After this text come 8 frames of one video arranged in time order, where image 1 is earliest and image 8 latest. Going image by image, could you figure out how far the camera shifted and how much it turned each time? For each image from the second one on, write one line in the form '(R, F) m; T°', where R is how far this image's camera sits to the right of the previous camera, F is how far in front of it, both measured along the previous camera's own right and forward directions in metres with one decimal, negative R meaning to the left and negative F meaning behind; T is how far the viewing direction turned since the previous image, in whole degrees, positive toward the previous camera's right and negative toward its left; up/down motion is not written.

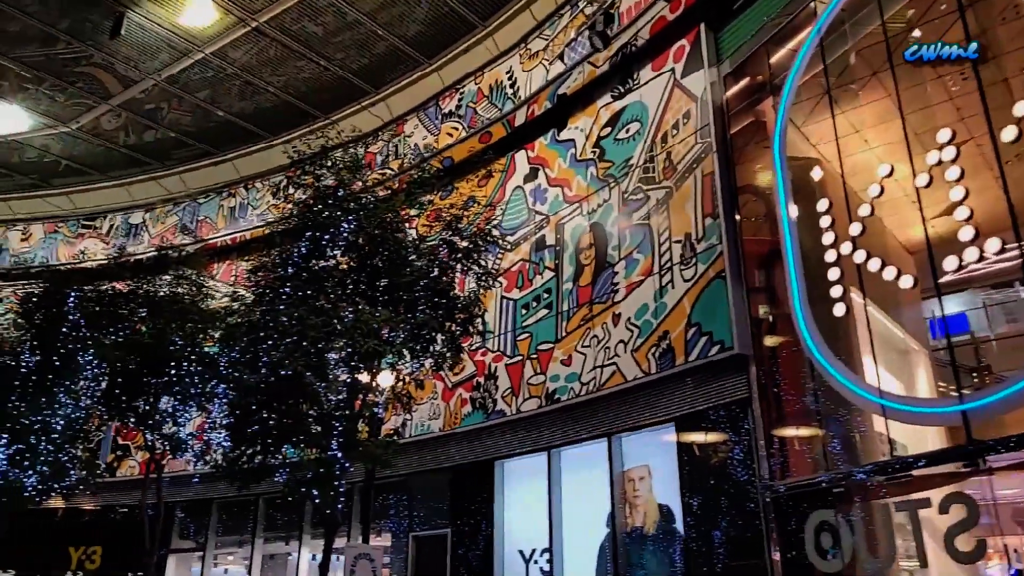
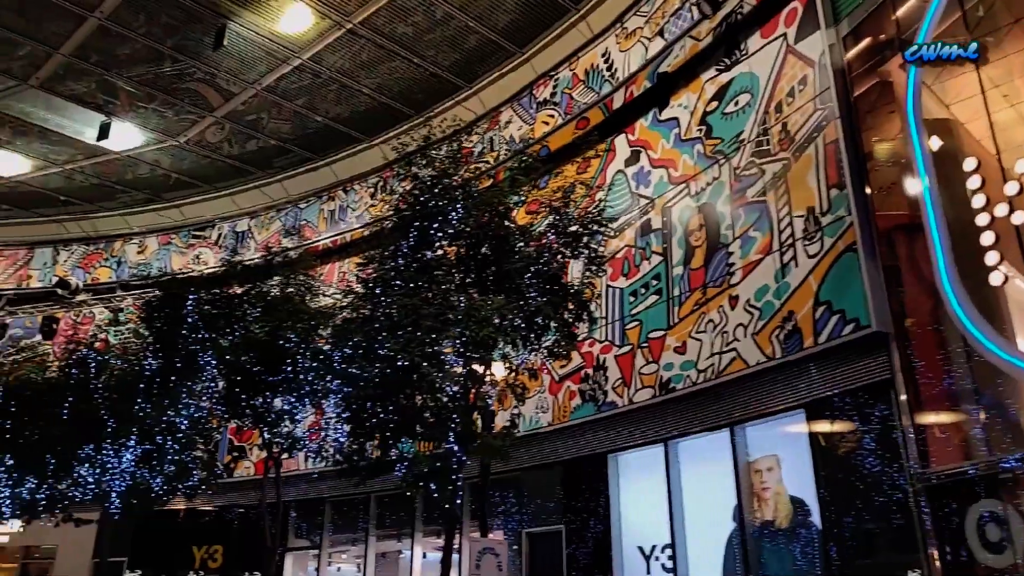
(-0.3, +0.3) m; -6°
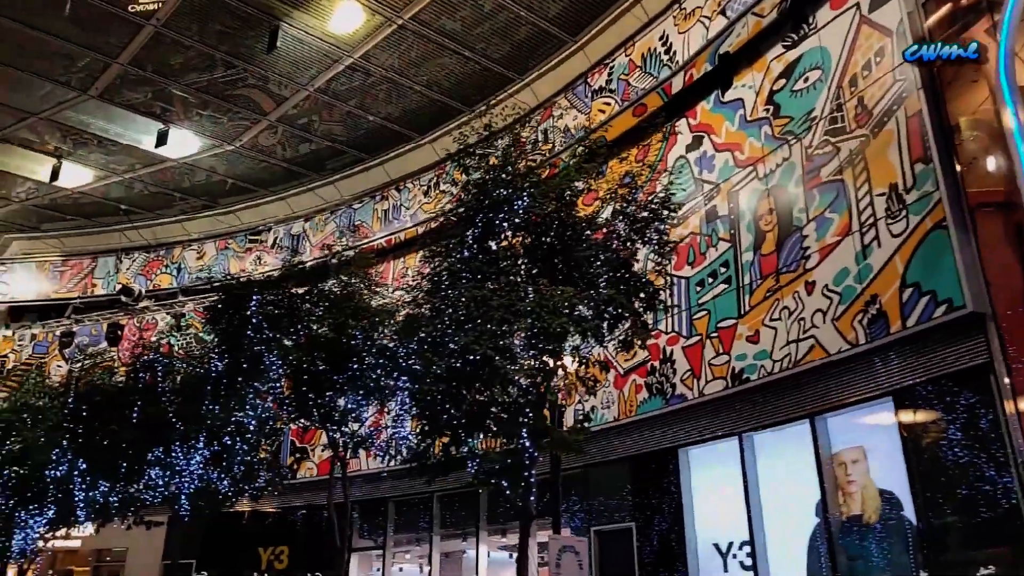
(-0.3, +0.2) m; -3°
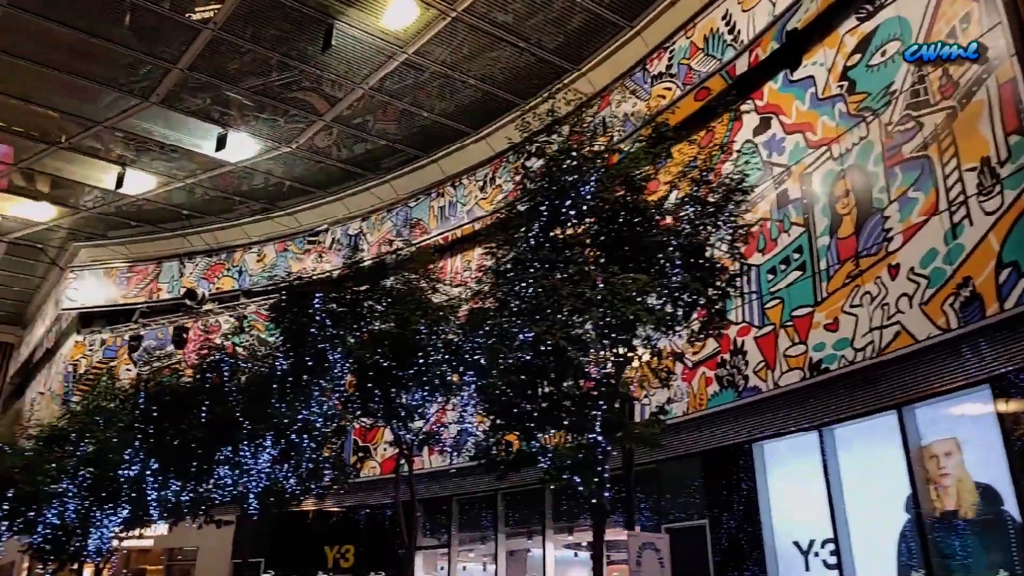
(-0.2, +0.2) m; -4°
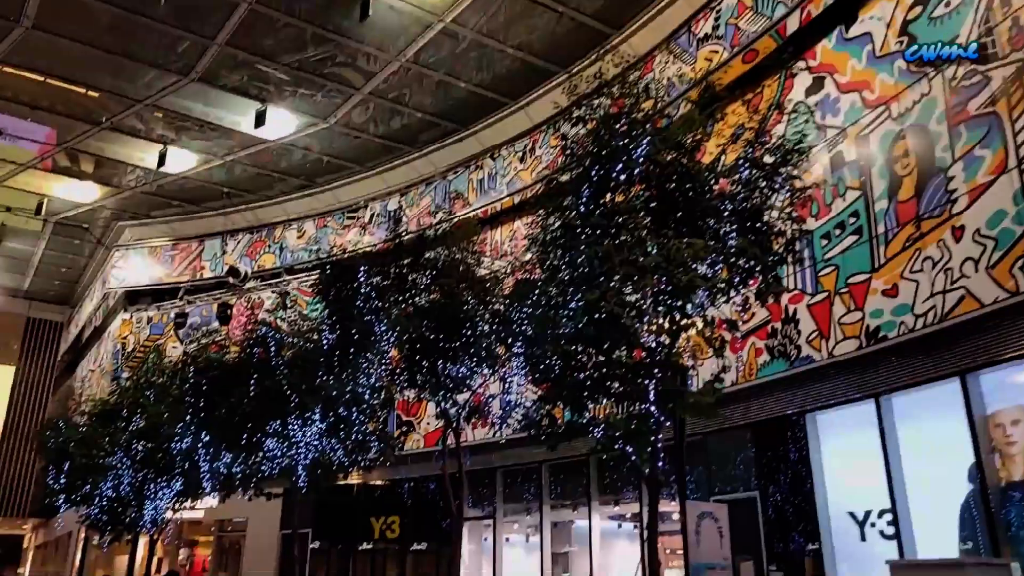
(-0.2, +0.1) m; -2°
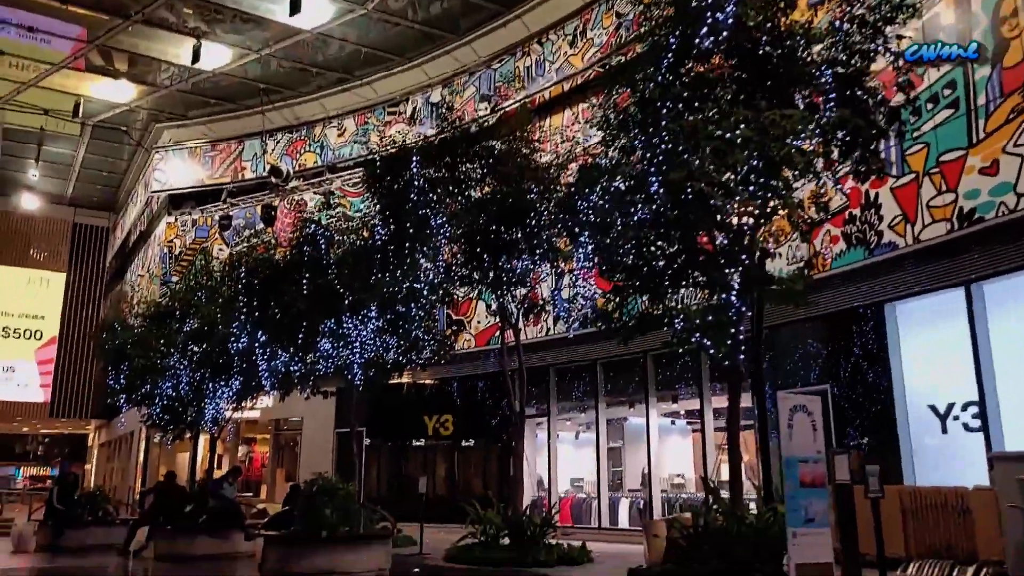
(-0.4, +0.5) m; -3°
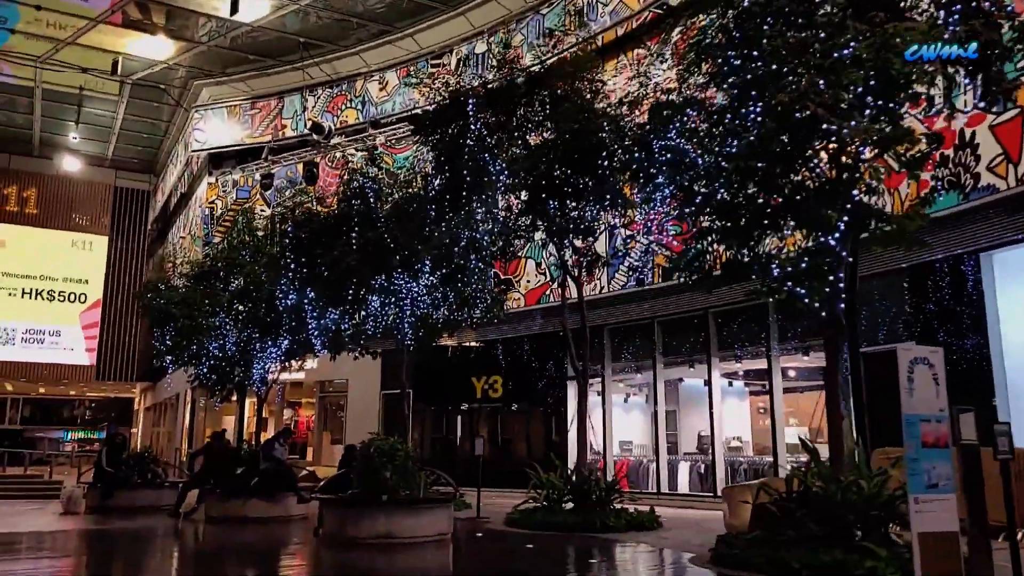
(-0.4, +0.6) m; -2°
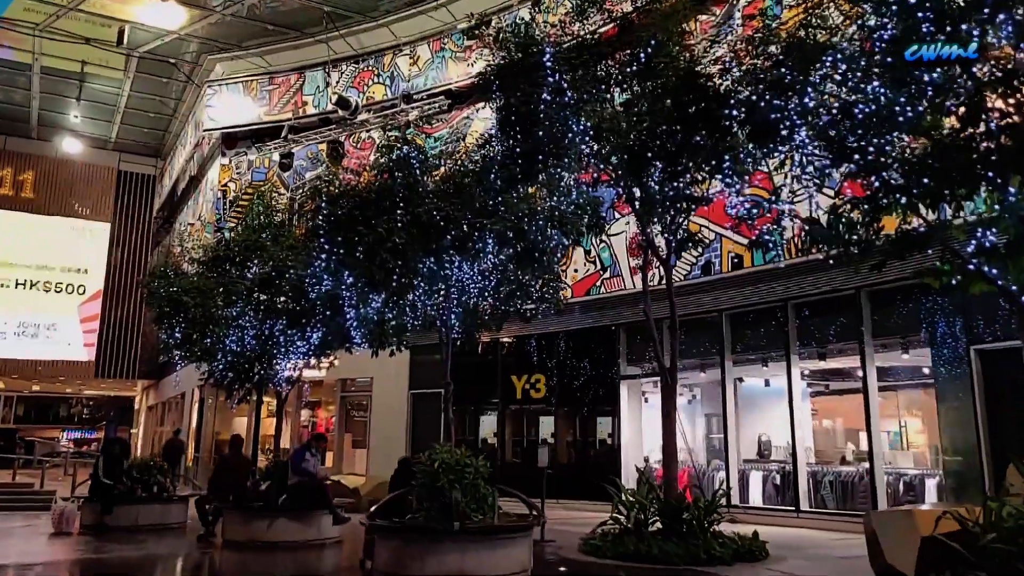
(-0.9, +1.5) m; 0°
